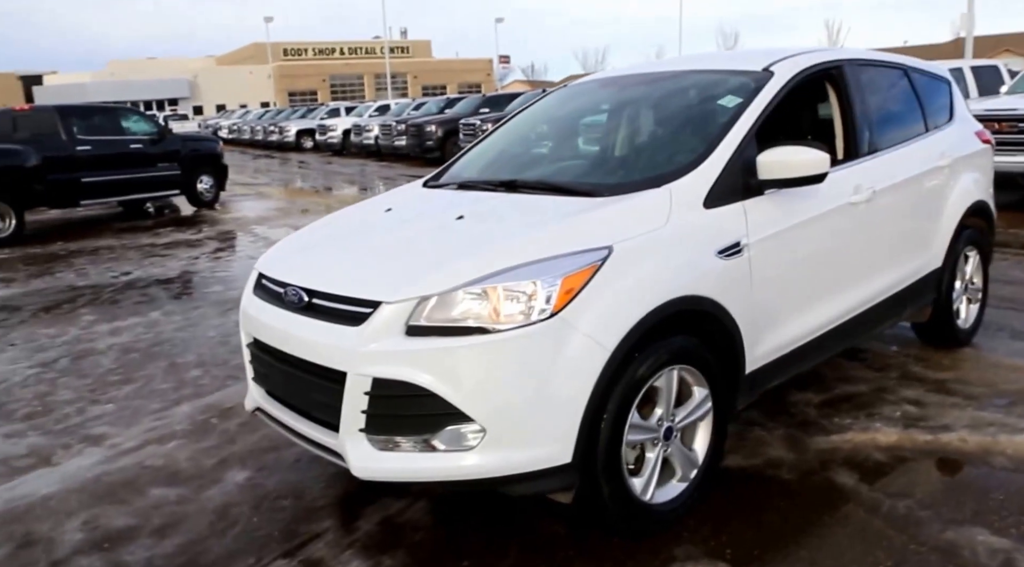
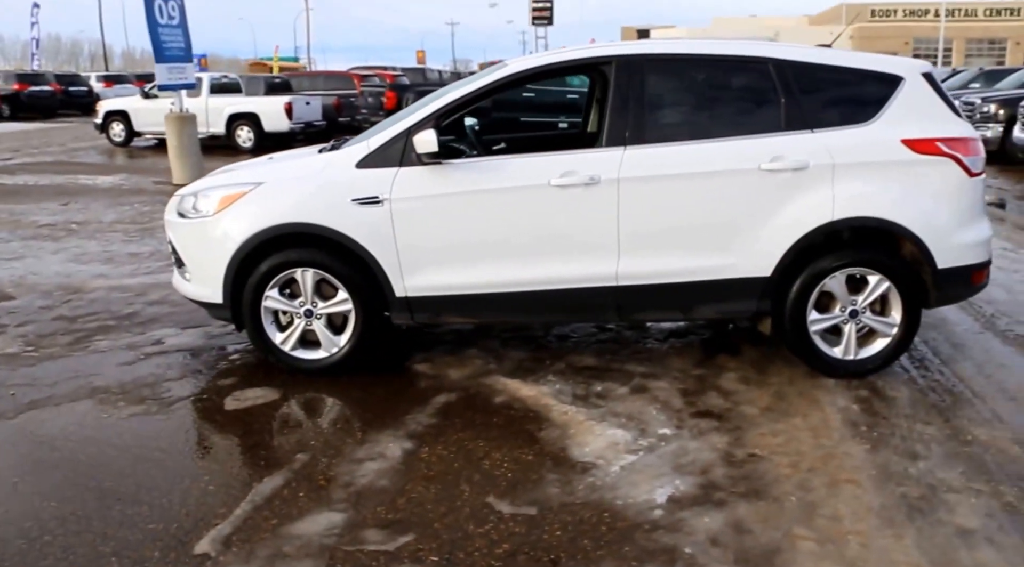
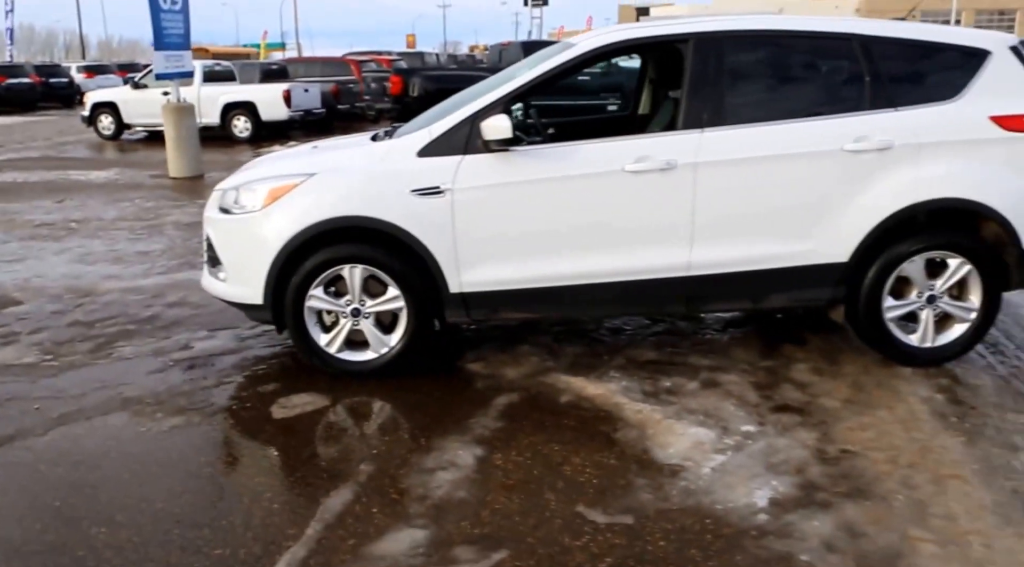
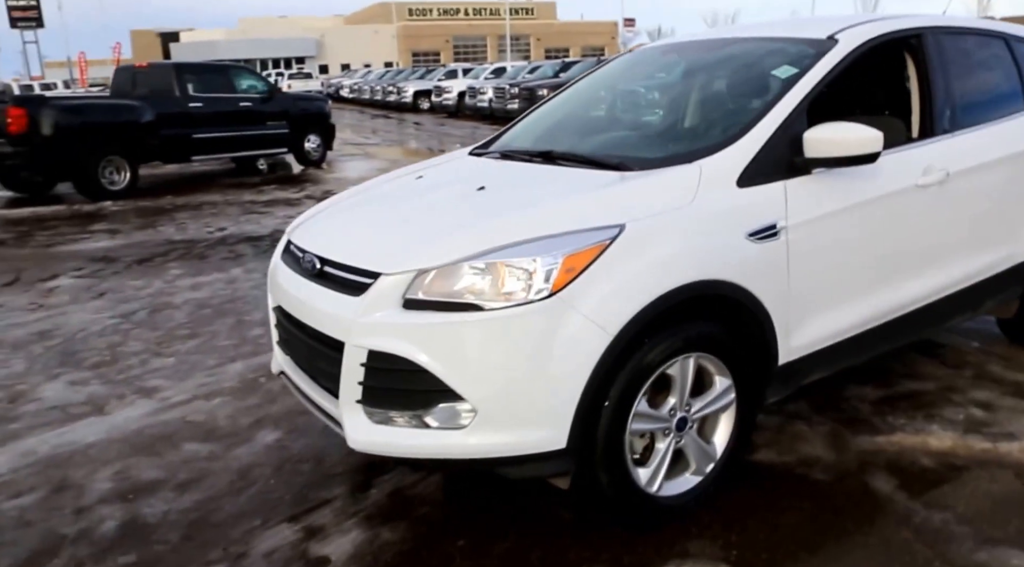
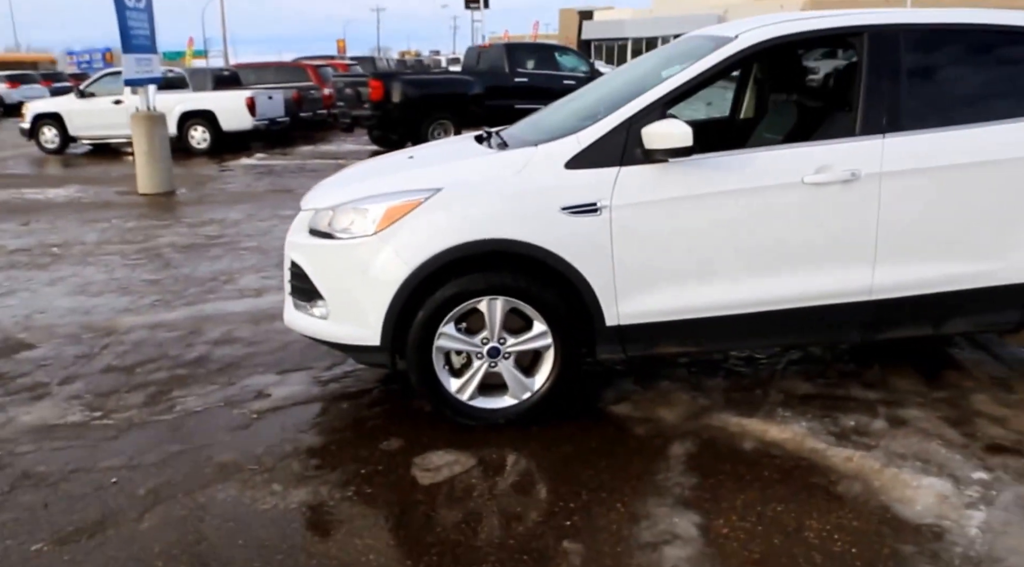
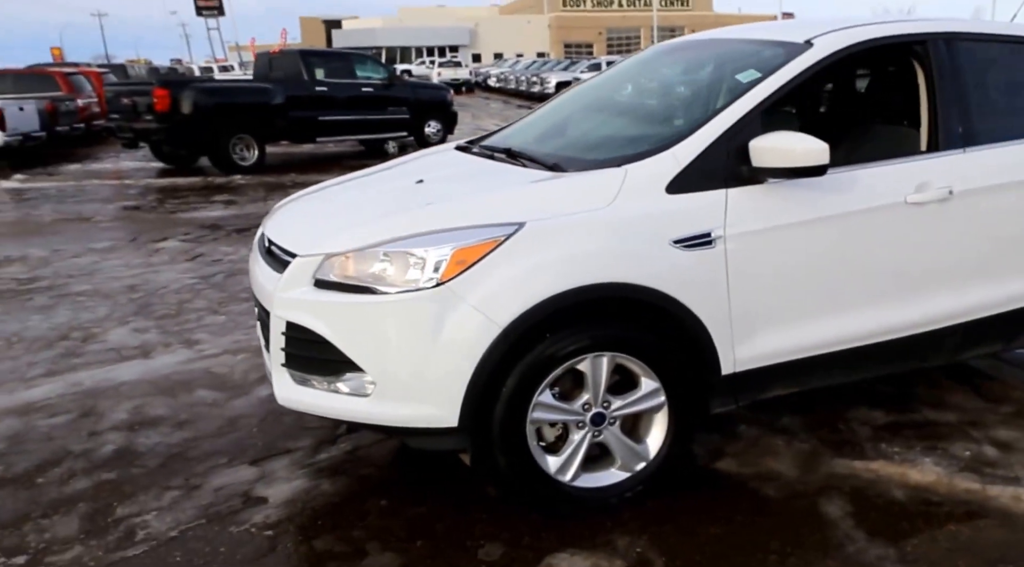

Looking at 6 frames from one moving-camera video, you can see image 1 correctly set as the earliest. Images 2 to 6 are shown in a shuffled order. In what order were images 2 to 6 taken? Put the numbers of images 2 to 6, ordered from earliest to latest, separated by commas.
4, 6, 5, 3, 2
